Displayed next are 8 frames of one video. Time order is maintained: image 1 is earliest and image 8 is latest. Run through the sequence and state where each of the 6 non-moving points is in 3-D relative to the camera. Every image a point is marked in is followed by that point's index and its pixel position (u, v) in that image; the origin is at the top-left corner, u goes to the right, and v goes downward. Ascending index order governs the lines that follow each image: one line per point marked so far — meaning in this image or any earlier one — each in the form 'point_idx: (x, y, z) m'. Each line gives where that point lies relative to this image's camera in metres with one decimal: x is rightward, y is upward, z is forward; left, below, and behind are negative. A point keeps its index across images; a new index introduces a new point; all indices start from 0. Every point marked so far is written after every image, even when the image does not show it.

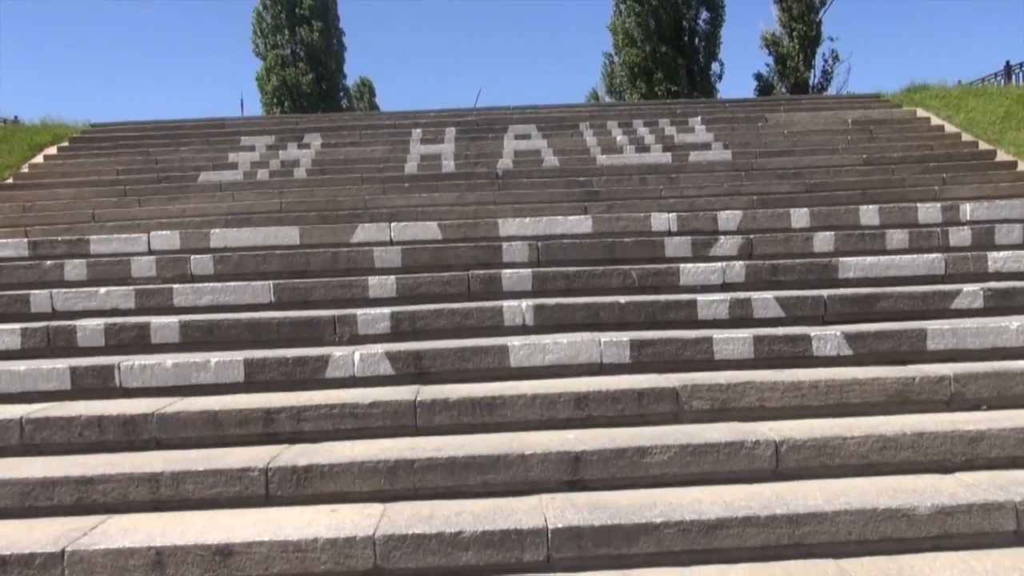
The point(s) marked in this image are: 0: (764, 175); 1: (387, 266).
0: (+5.0, +2.4, +11.2) m
1: (-1.4, +0.2, +5.8) m
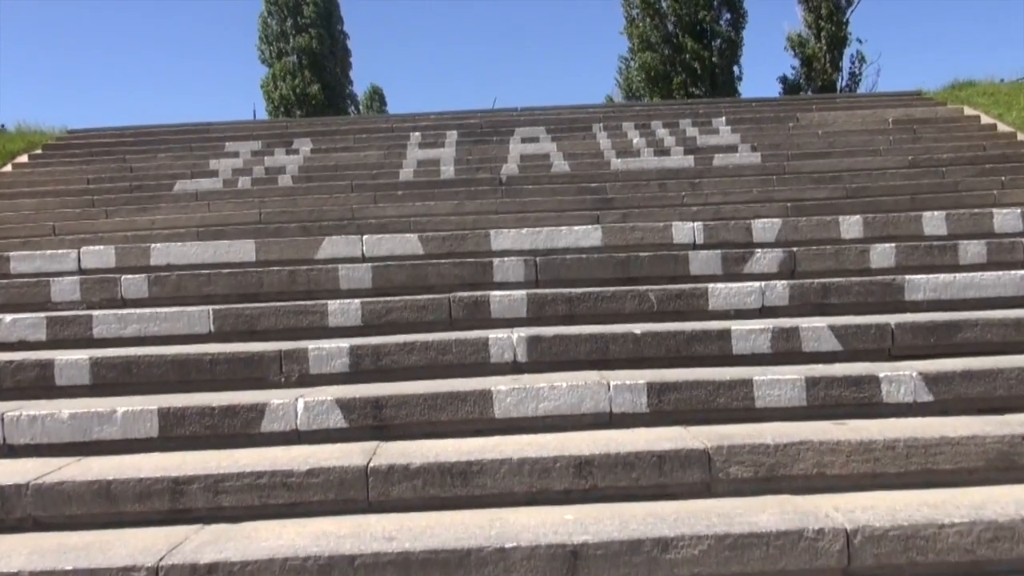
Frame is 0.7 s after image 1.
0: (+5.1, +2.0, +10.1) m
1: (-1.4, 0.0, +4.9) m
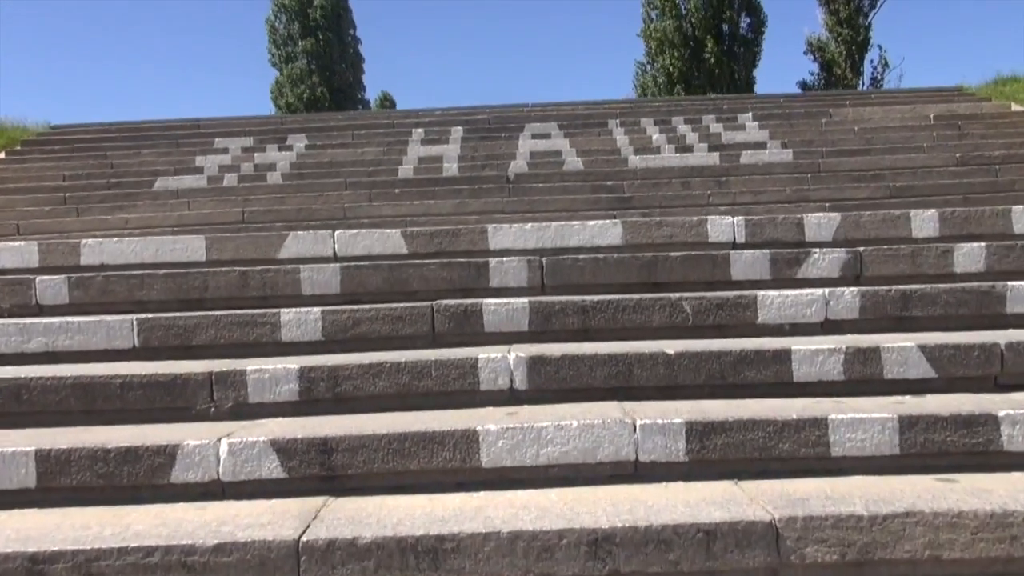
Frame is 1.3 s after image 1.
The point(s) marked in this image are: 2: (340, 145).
0: (+5.3, +1.9, +9.1) m
1: (-1.4, 0.0, +4.0) m
2: (-3.9, +3.3, +12.4) m
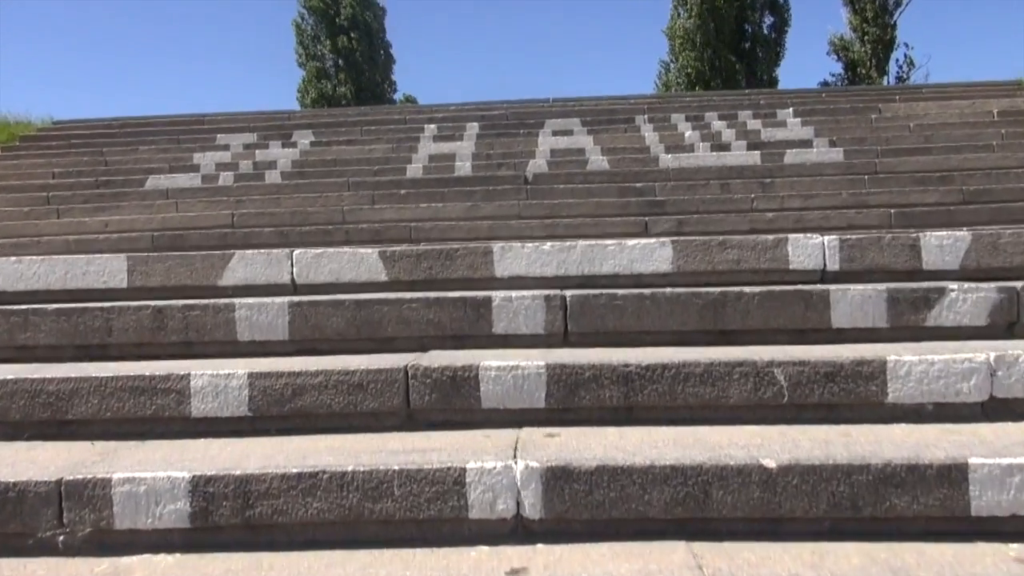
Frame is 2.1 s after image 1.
0: (+5.5, +1.6, +7.8) m
1: (-1.4, -0.3, +3.0) m
2: (-3.5, +3.1, +11.4) m
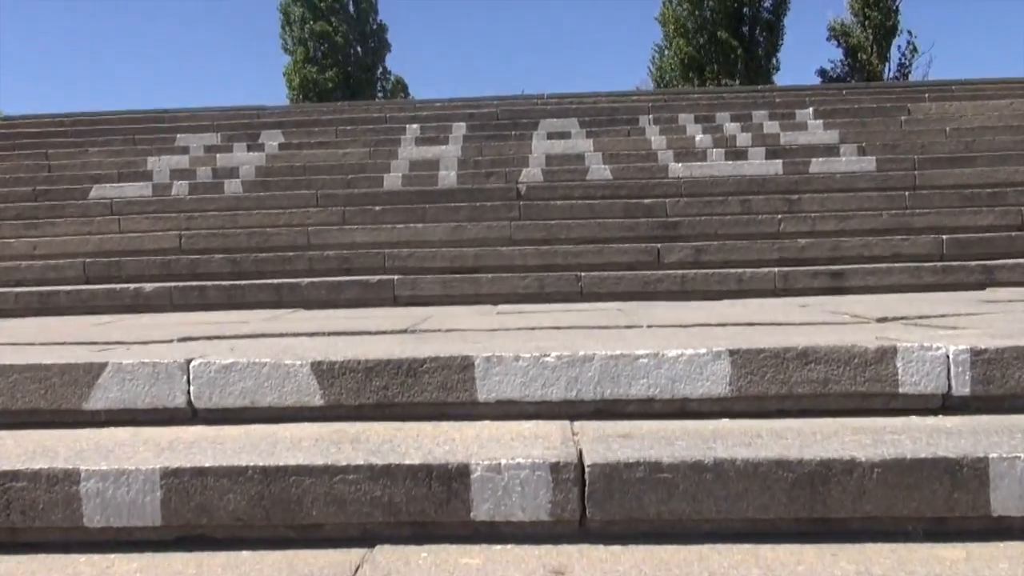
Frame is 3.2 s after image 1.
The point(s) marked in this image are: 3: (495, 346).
0: (+5.5, +1.1, +6.8) m
1: (-1.4, -0.9, +1.9) m
2: (-3.7, +2.7, +10.3) m
3: (-0.1, -0.3, +2.8) m
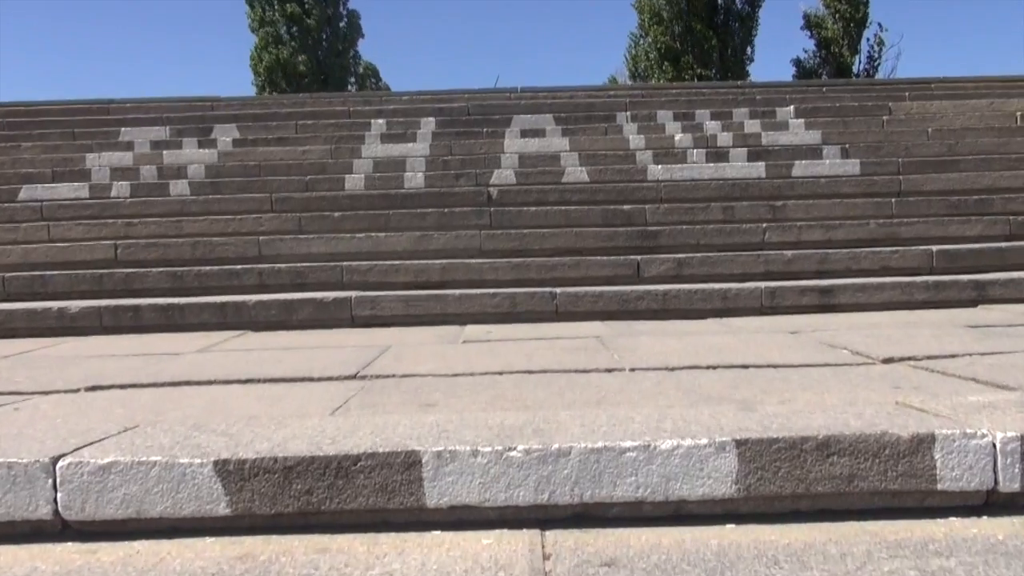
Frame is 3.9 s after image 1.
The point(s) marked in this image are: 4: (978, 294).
0: (+5.1, +1.0, +6.5) m
1: (-1.5, -1.2, +1.4) m
2: (-4.2, +2.6, +9.5) m
3: (-0.3, -0.6, +2.3) m
4: (+4.3, -0.1, +4.9) m
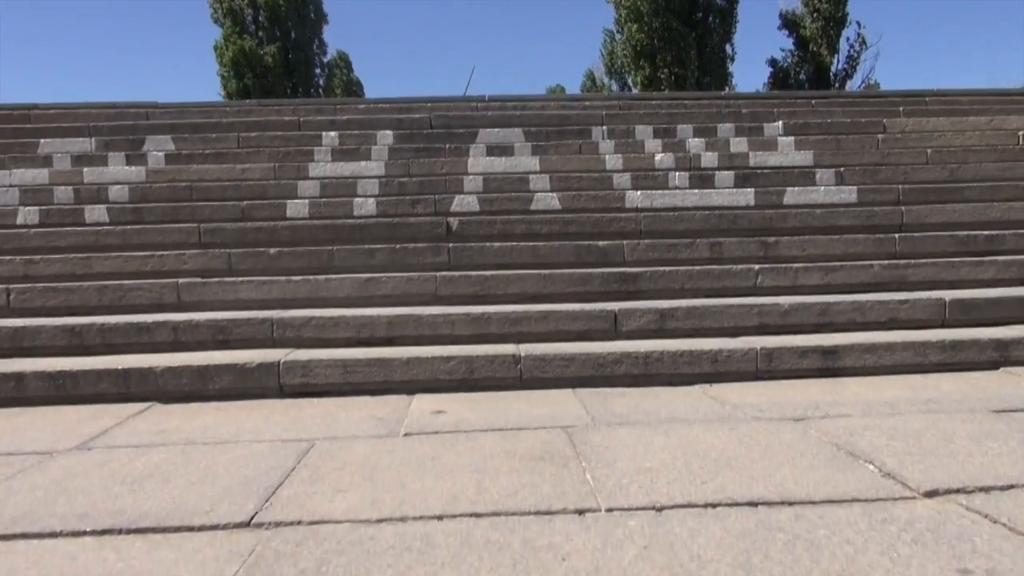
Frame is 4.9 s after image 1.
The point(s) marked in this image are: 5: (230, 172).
0: (+4.6, +0.6, +5.9) m
1: (-1.7, -1.8, +0.6) m
2: (-4.8, +2.0, +8.5) m
3: (-0.5, -1.2, +1.6) m
4: (+4.0, -0.5, +4.4) m
5: (-4.3, +1.7, +8.0) m
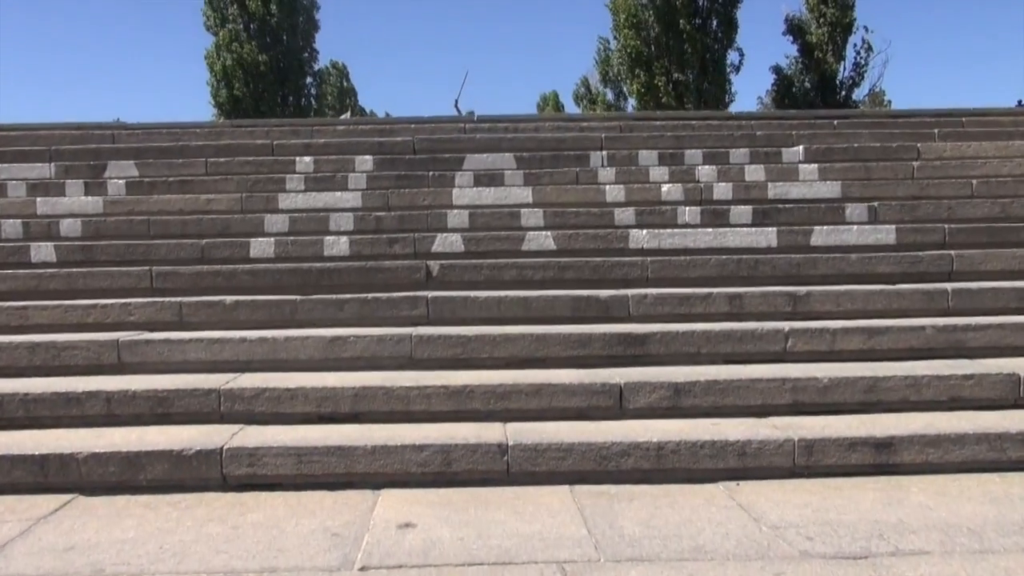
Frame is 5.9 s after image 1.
0: (+4.5, 0.0, +5.1) m
1: (-1.8, -2.3, -0.2) m
2: (-4.9, +1.4, +7.8) m
3: (-0.6, -1.7, +0.8) m
4: (+3.9, -1.1, +3.6) m
5: (-4.4, +1.1, +7.3) m
